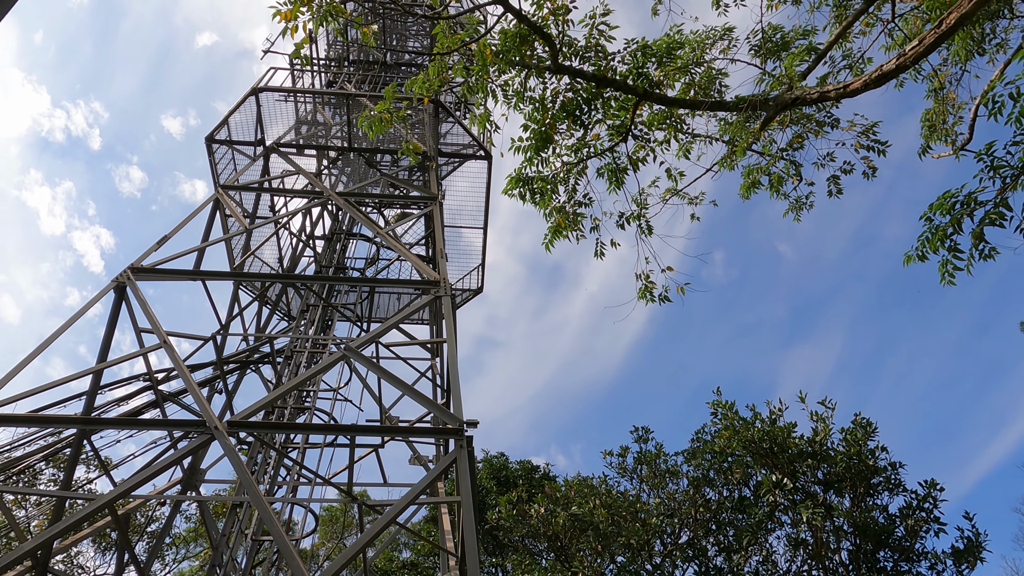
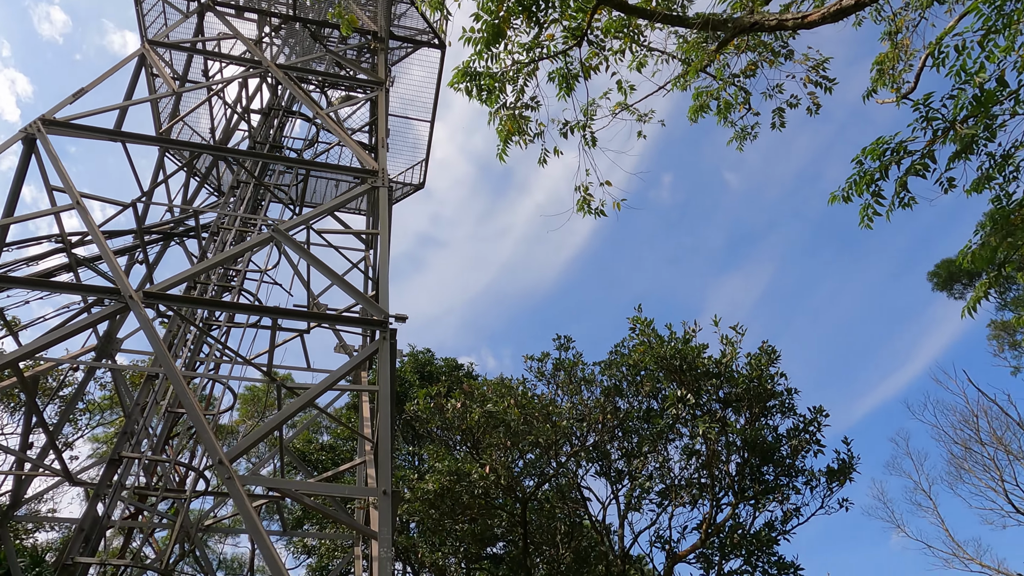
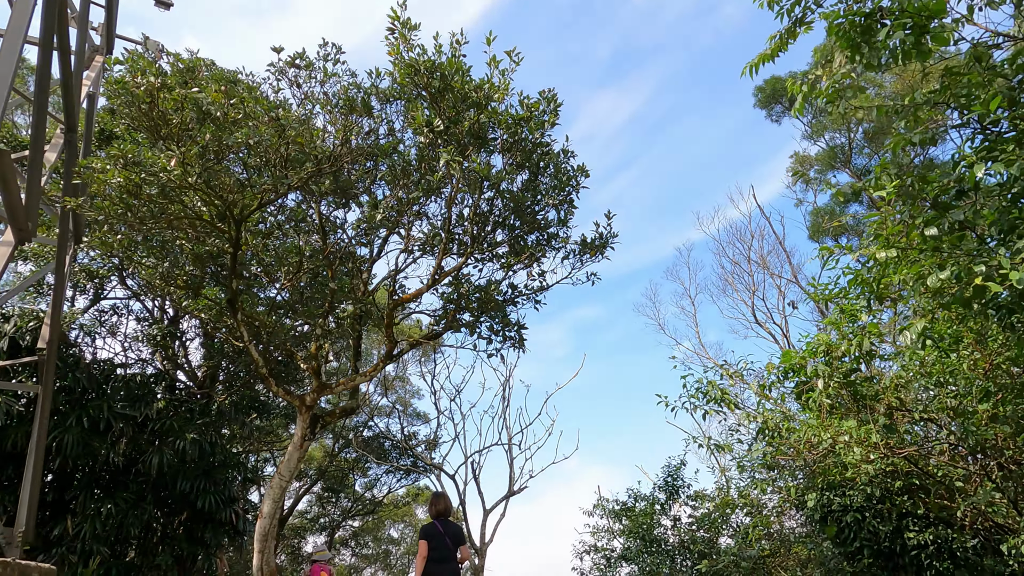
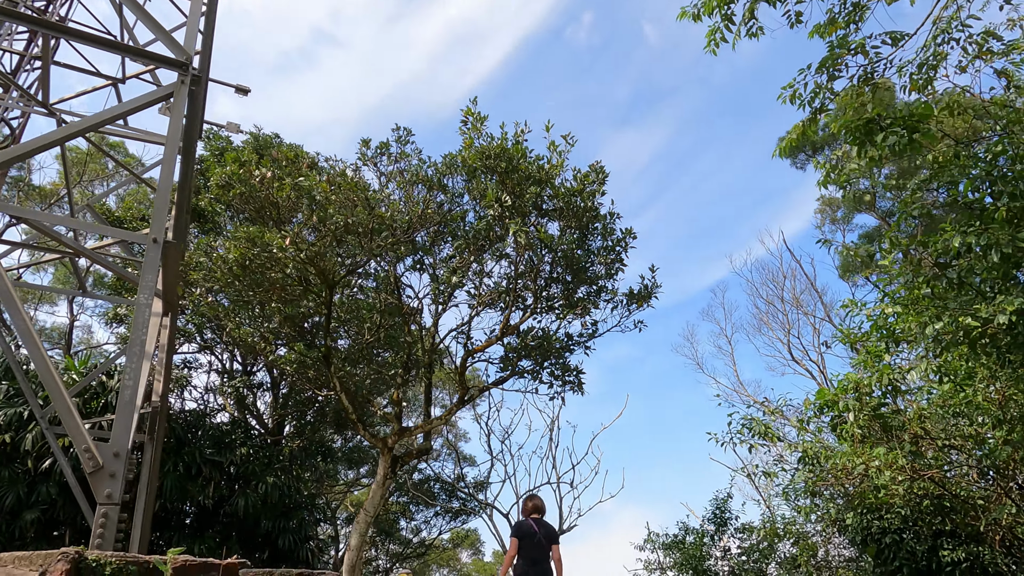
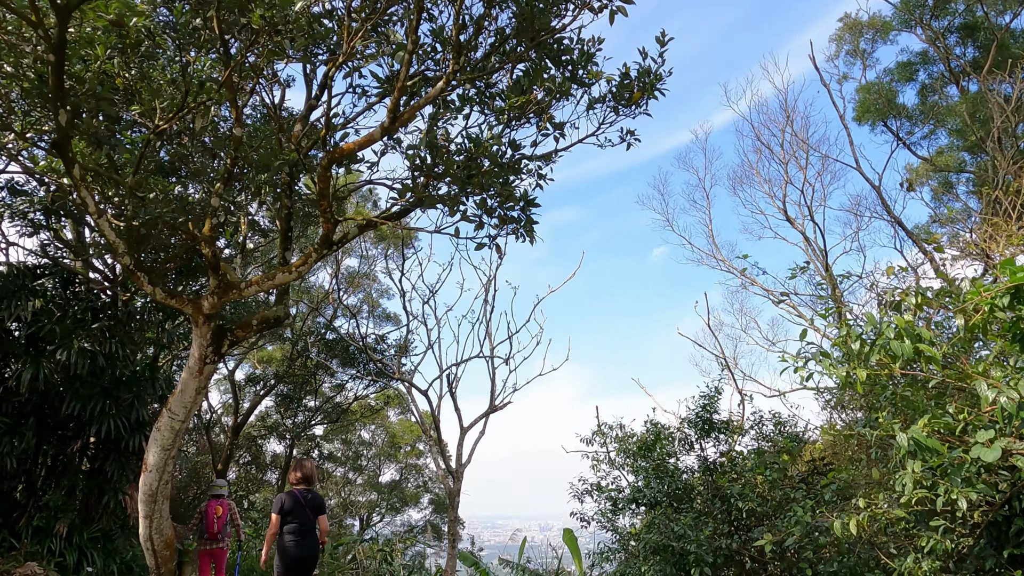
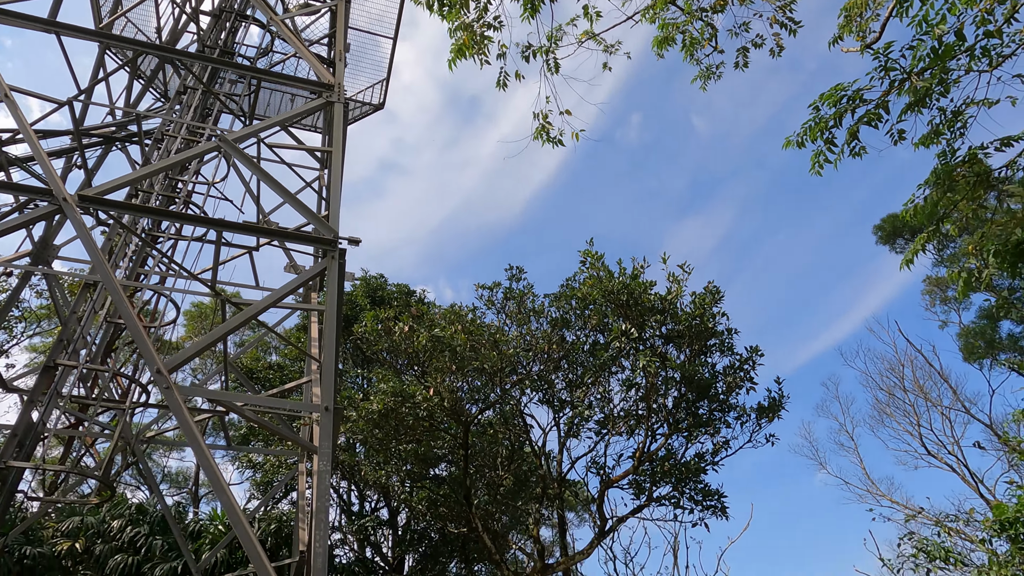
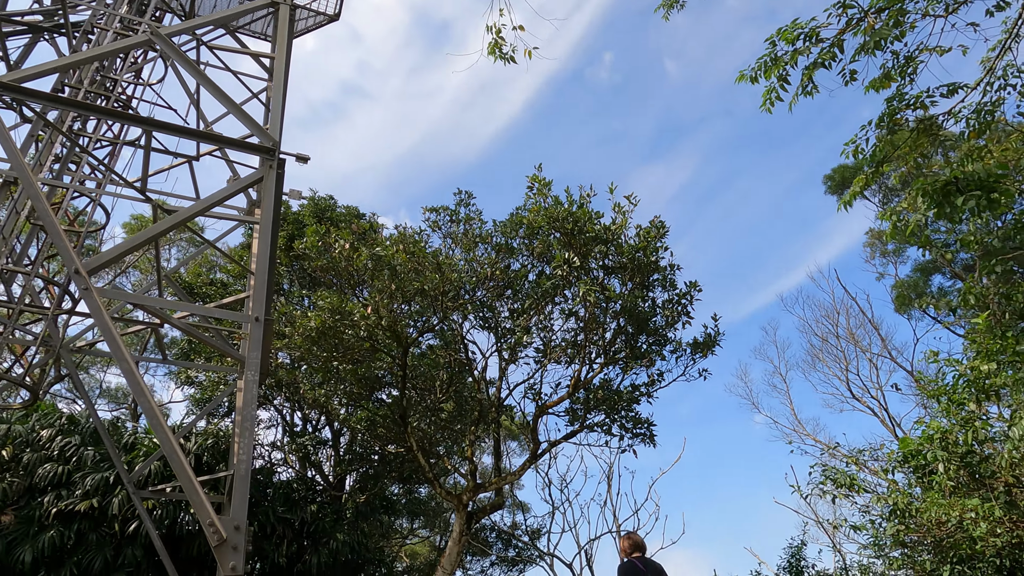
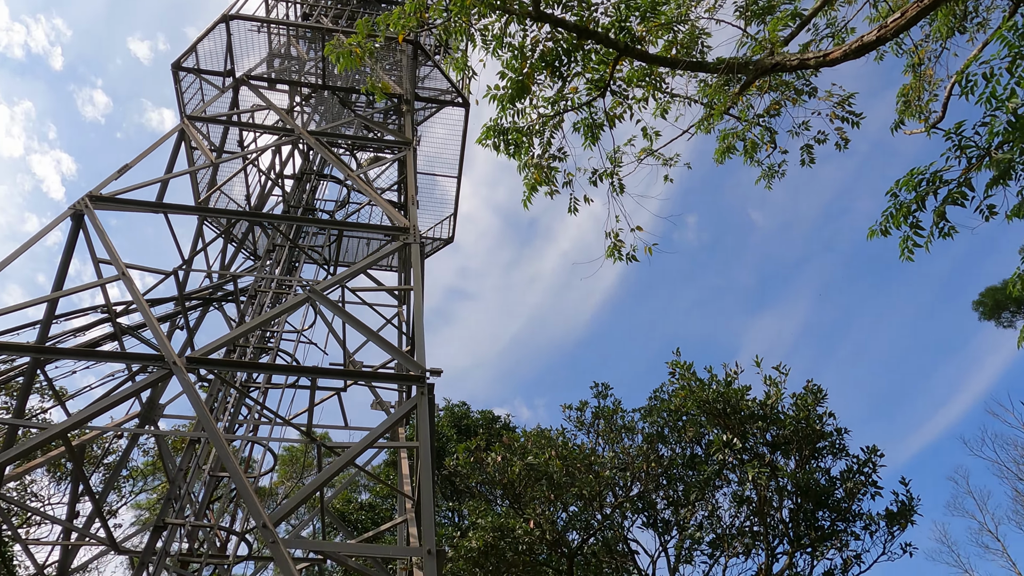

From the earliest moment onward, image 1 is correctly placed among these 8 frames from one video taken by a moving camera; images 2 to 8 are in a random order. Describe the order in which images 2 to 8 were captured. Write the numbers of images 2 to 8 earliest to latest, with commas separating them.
8, 2, 6, 7, 4, 3, 5
